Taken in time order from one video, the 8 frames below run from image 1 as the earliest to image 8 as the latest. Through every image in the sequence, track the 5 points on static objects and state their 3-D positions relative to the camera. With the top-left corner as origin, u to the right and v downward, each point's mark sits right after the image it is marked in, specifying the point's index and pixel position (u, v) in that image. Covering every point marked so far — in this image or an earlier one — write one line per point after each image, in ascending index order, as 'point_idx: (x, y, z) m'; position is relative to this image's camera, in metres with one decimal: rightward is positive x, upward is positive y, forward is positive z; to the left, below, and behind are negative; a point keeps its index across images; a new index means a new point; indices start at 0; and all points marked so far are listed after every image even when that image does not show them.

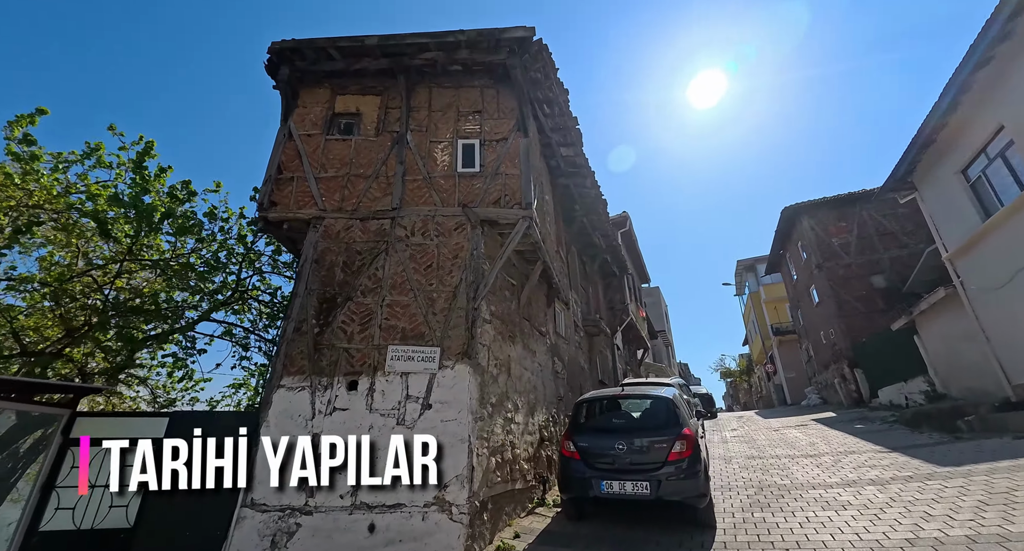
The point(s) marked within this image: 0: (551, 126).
0: (+0.9, +3.4, +9.5) m
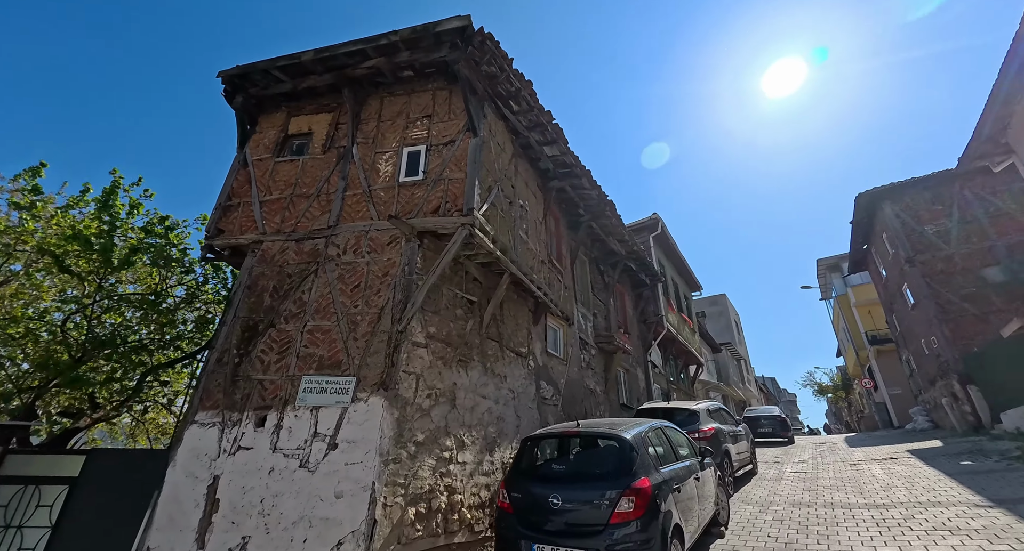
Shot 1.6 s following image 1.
0: (+0.3, +3.1, +8.6) m
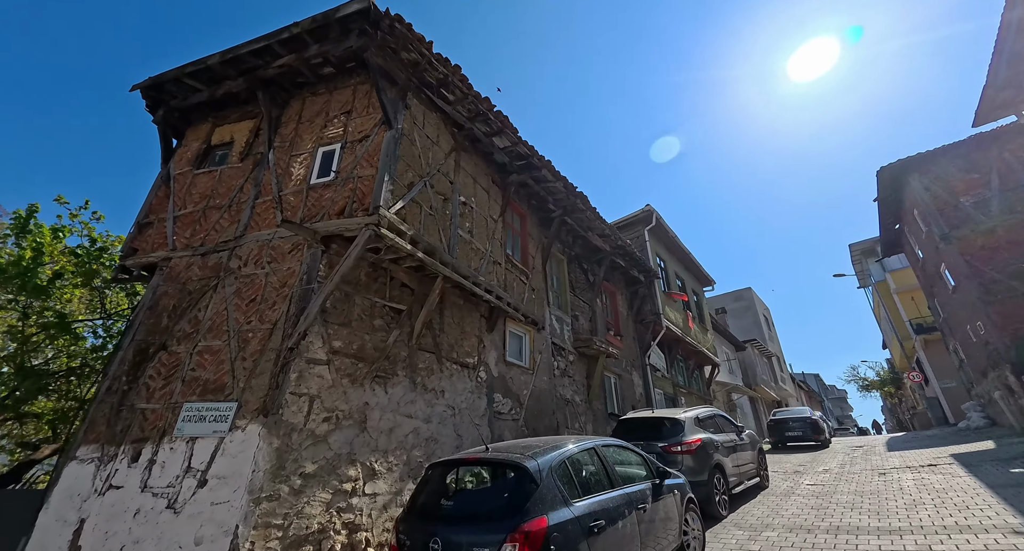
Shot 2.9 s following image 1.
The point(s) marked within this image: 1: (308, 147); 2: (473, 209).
0: (-0.9, +3.0, +8.0) m
1: (-3.2, +2.0, +6.8) m
2: (-0.7, +1.3, +8.1) m
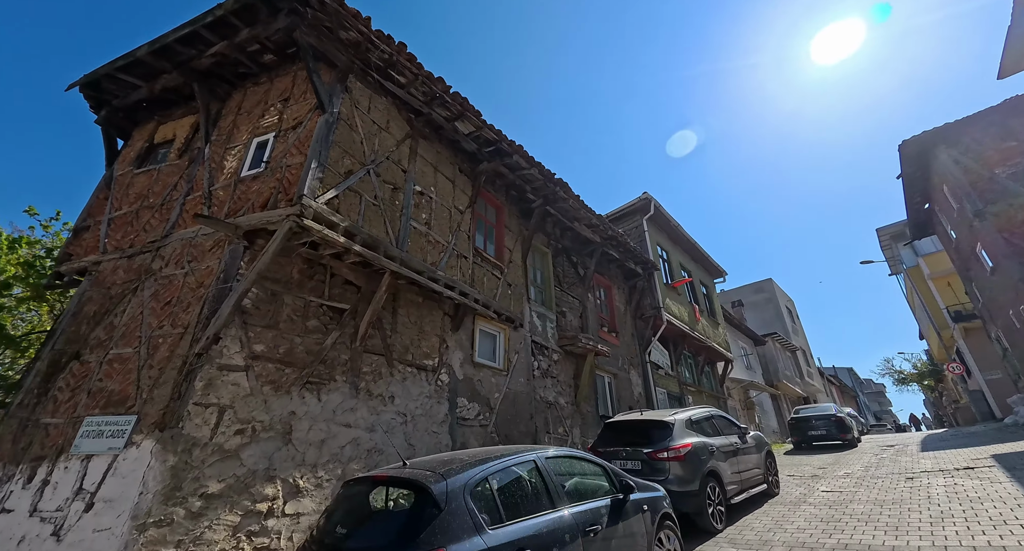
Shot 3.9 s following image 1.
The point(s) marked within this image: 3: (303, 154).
0: (-1.6, +3.1, +7.4) m
1: (-4.0, +2.0, +6.3) m
2: (-1.4, +1.3, +7.5) m
3: (-2.8, +1.6, +5.6) m
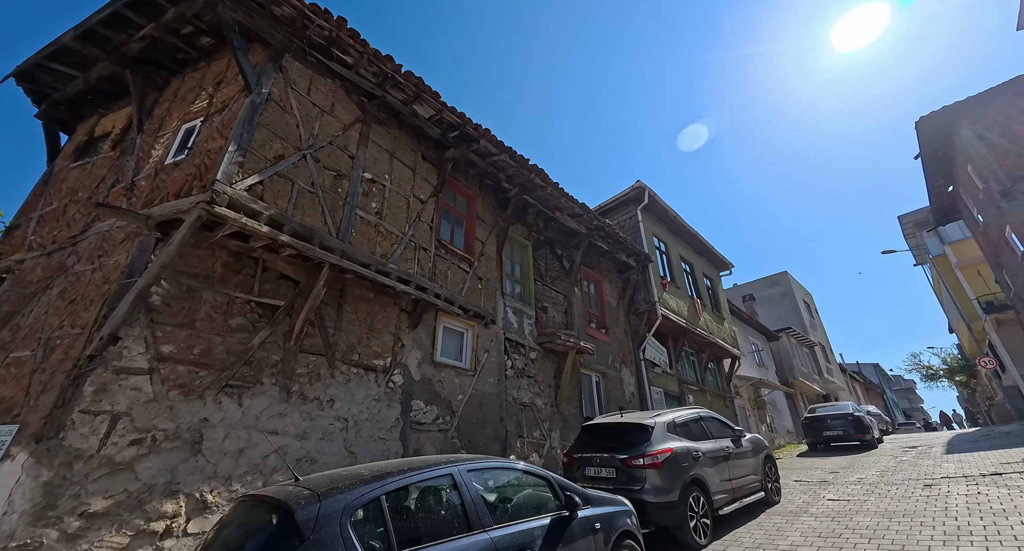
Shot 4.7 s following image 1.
0: (-2.3, +3.2, +6.9) m
1: (-4.7, +2.1, +5.9) m
2: (-2.1, +1.4, +7.0) m
3: (-3.5, +1.7, +5.2) m
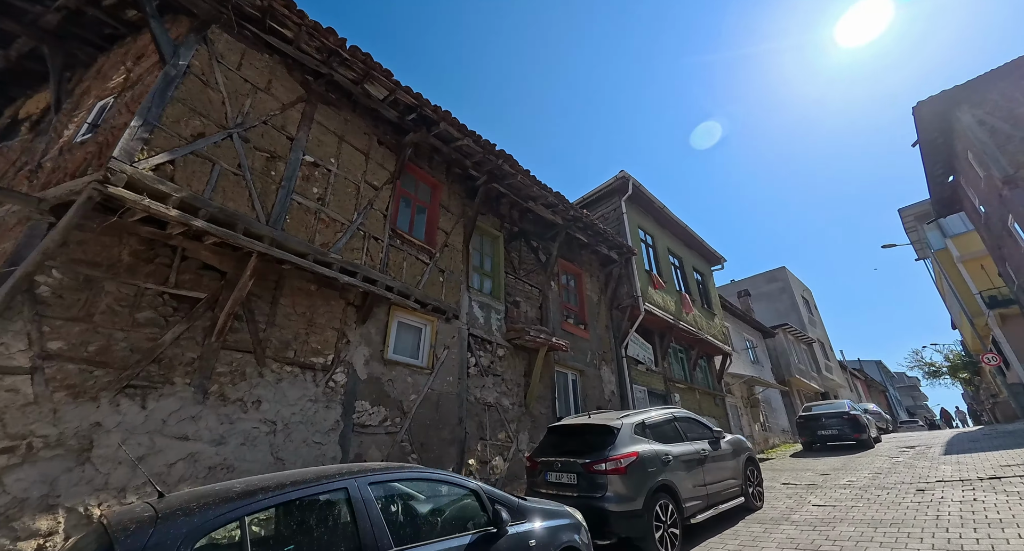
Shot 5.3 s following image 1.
0: (-3.0, +3.3, +6.4) m
1: (-5.4, +2.2, +5.4) m
2: (-2.7, +1.6, +6.5) m
3: (-4.2, +1.8, +4.7) m
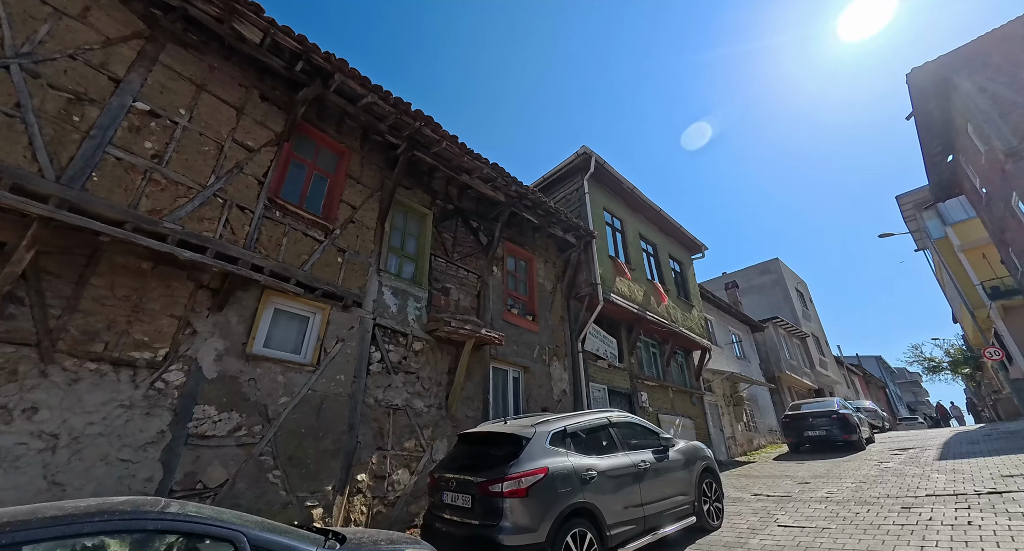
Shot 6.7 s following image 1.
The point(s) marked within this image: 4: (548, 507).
0: (-4.4, +3.6, +5.2) m
1: (-6.8, +2.5, +4.2) m
2: (-4.1, +1.9, +5.3) m
3: (-5.6, +2.1, +3.5) m
4: (+0.4, -2.5, +4.7) m
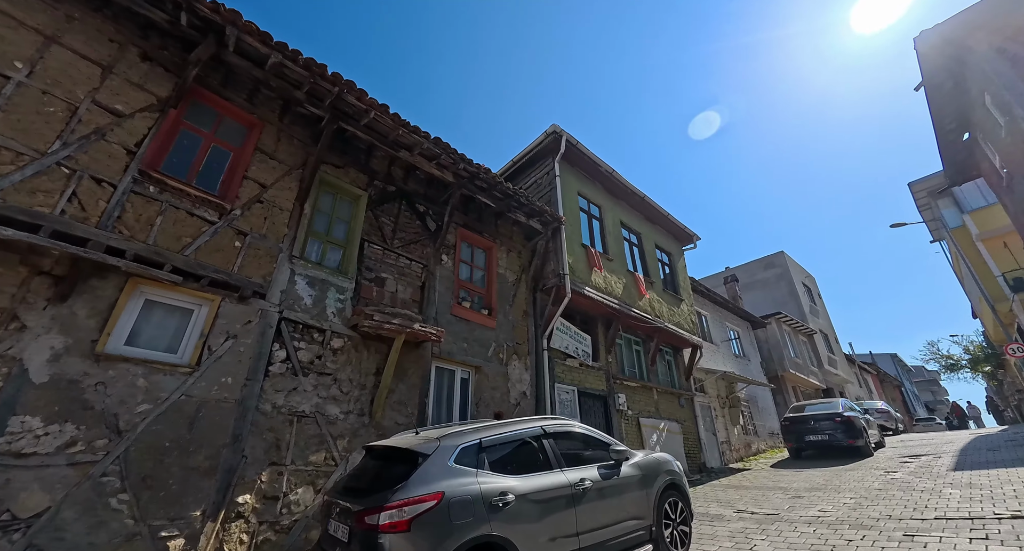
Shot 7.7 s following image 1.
0: (-5.5, +3.8, +4.3) m
1: (-7.9, +2.6, +3.4) m
2: (-5.2, +2.0, +4.4) m
3: (-6.7, +2.2, +2.7) m
4: (-0.6, -2.3, +3.7) m
